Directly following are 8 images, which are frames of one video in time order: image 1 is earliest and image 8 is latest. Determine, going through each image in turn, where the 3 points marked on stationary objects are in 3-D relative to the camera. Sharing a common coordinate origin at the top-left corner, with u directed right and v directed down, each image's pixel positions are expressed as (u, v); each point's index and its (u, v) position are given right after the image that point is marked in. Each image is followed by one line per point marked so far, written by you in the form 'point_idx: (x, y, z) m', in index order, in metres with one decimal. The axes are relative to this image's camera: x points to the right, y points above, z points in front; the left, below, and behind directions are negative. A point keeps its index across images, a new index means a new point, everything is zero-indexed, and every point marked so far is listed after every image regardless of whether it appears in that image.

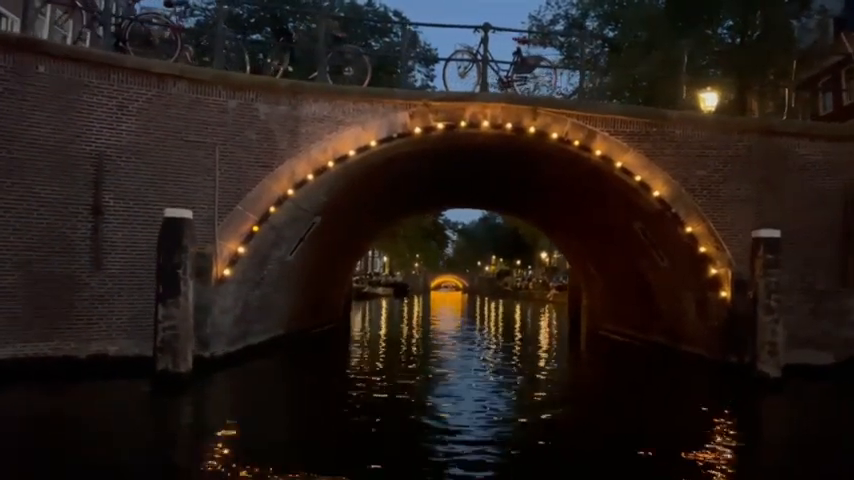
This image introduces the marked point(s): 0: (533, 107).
0: (+2.5, +2.9, +15.3) m
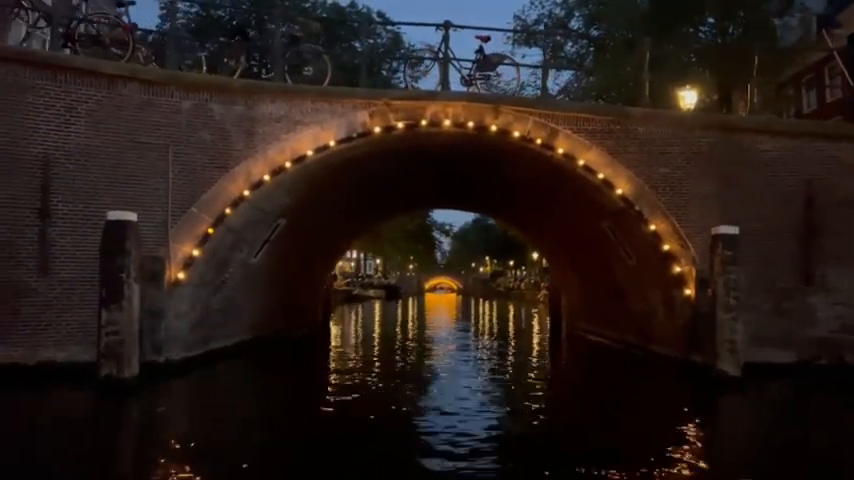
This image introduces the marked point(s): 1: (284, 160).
0: (+1.6, +2.9, +15.1) m
1: (-3.0, +1.7, +14.5) m
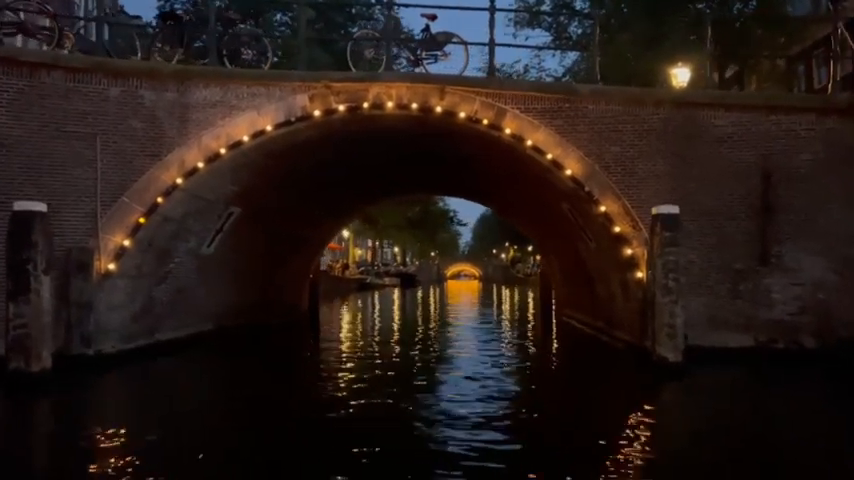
0: (+0.4, +3.2, +14.6) m
1: (-4.2, +1.9, +14.2) m
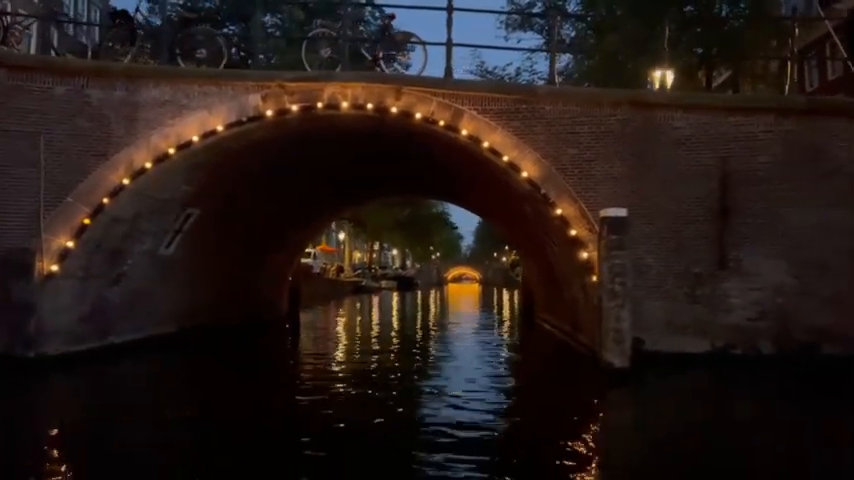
0: (-0.6, +3.2, +14.4) m
1: (-5.2, +1.9, +13.9) m
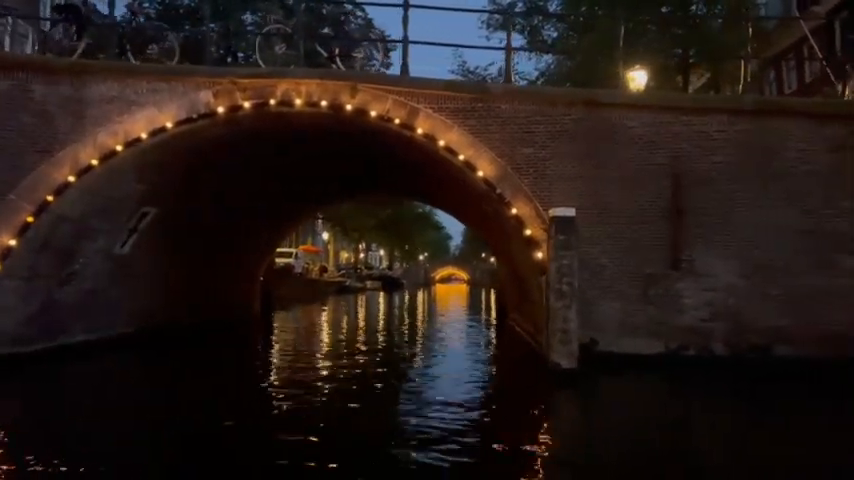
0: (-1.5, +3.2, +14.2) m
1: (-6.1, +1.9, +13.7) m
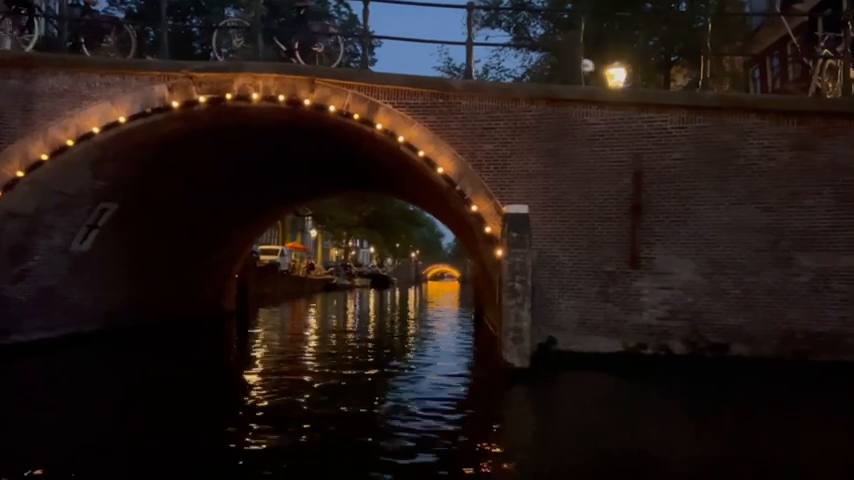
0: (-2.4, +3.3, +14.0) m
1: (-7.0, +2.0, +13.4) m
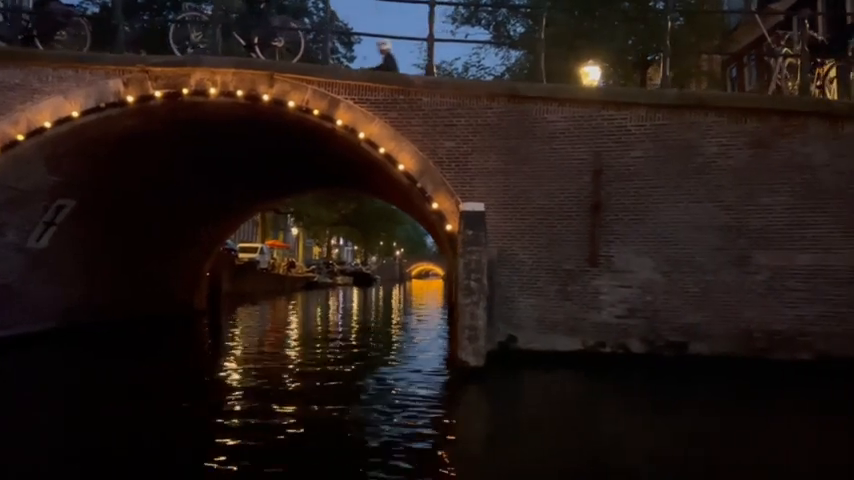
0: (-3.2, +3.3, +13.8) m
1: (-7.7, +2.0, +13.1) m
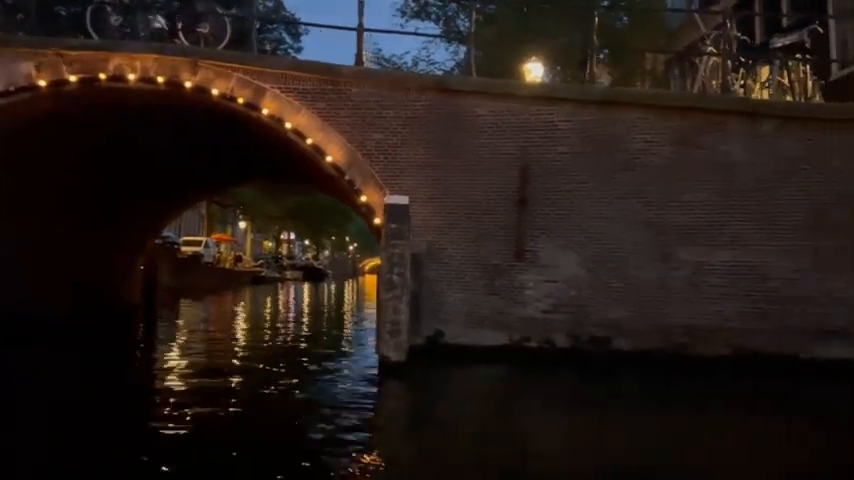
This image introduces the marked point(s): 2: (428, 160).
0: (-4.6, +3.5, +13.3) m
1: (-9.1, +2.2, +12.3) m
2: (0.0, +1.6, +13.8) m
